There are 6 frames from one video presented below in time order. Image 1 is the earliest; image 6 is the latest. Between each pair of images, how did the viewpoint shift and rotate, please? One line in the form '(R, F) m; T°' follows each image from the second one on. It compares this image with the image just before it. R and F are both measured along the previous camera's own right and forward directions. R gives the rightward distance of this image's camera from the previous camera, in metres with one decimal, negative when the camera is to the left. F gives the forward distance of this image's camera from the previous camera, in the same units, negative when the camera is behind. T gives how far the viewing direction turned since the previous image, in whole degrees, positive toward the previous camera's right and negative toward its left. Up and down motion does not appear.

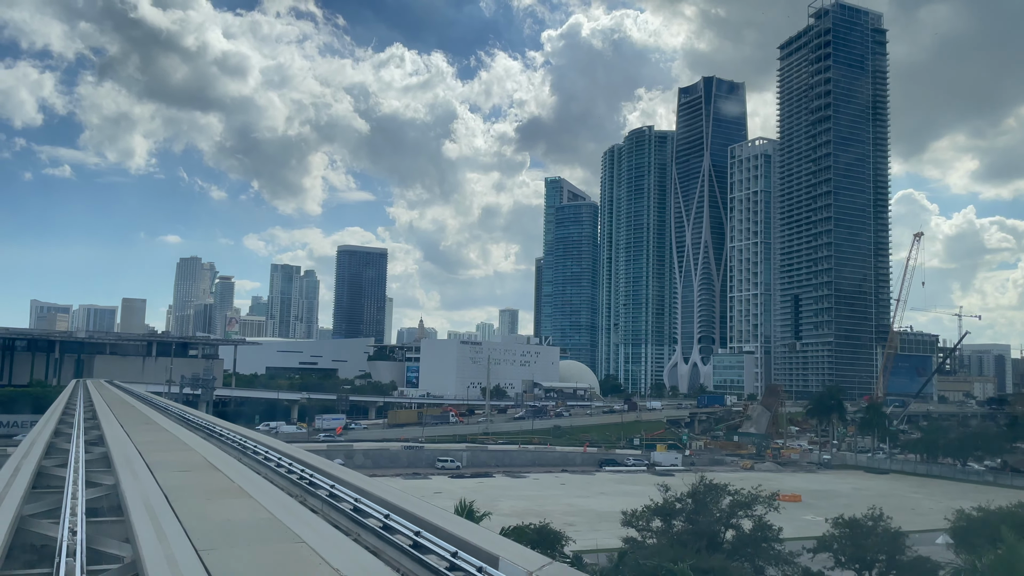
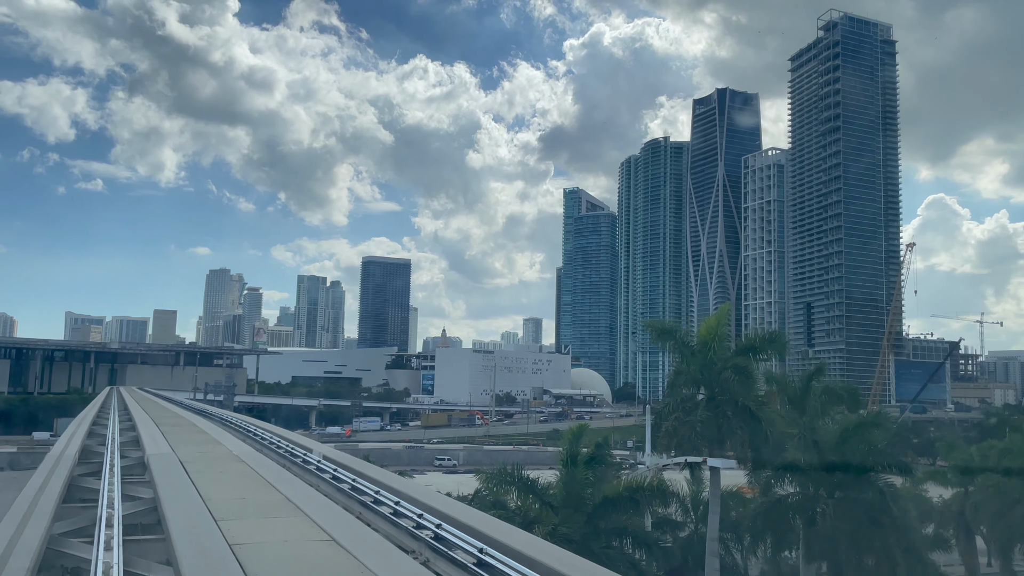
(+1.1, -1.9) m; -2°
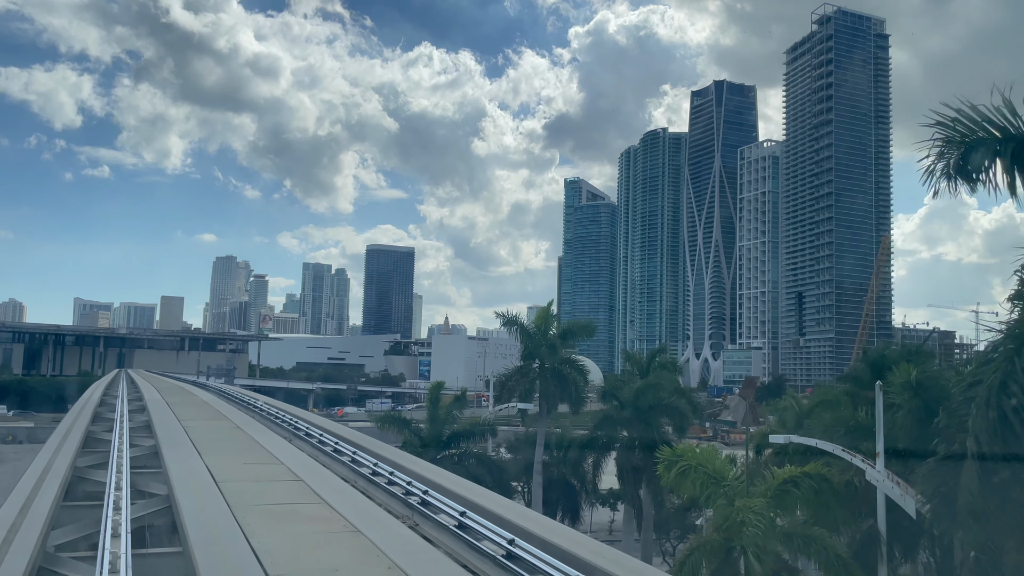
(+1.0, -1.8) m; 0°
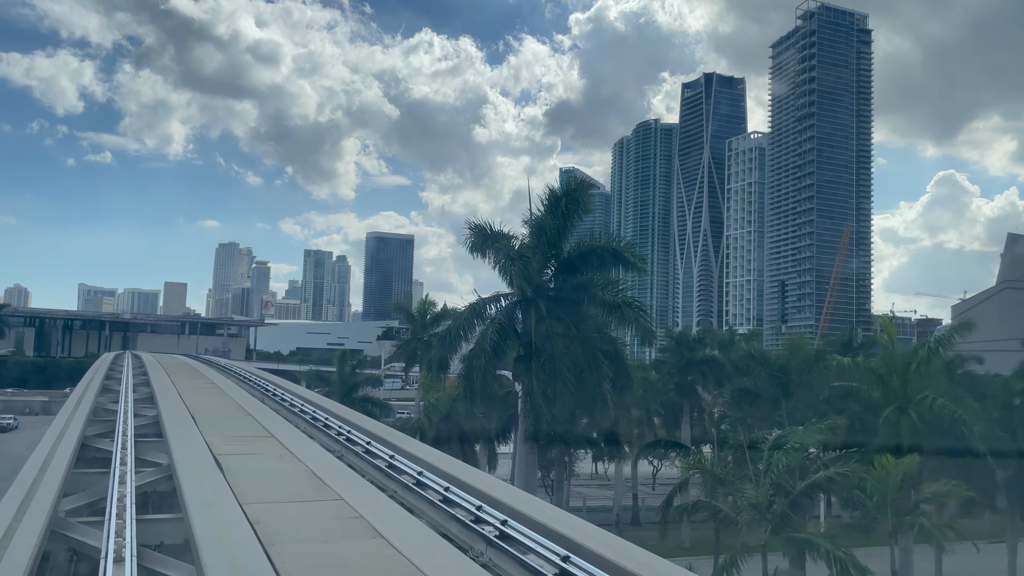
(+1.3, -2.6) m; 0°
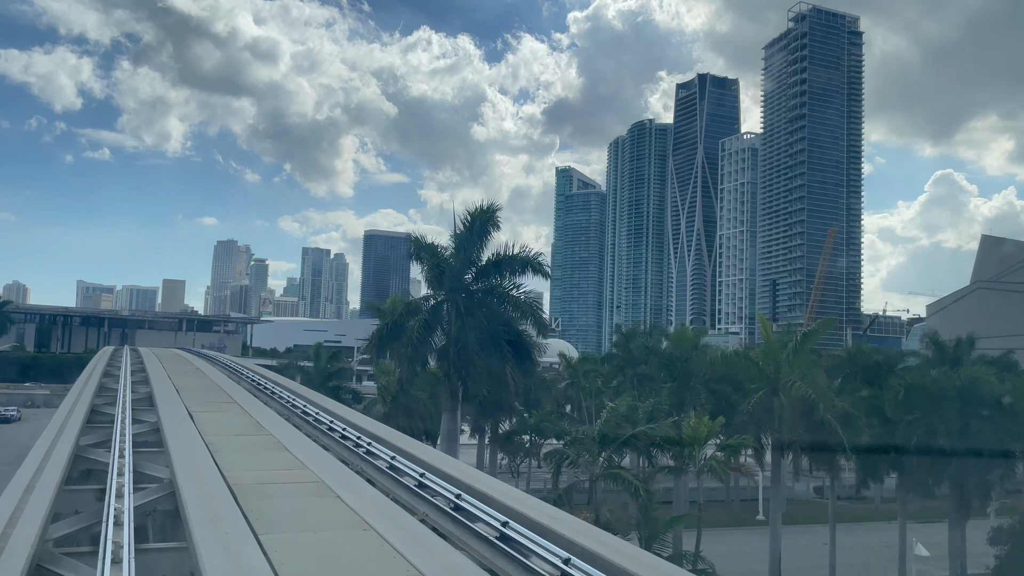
(+0.5, -0.9) m; 0°
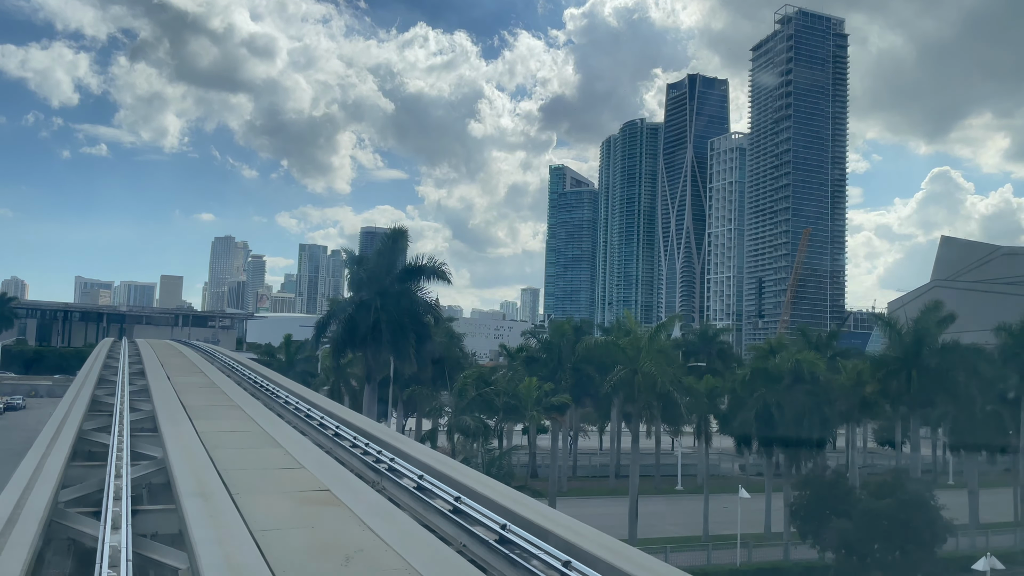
(+0.8, -1.6) m; 0°
